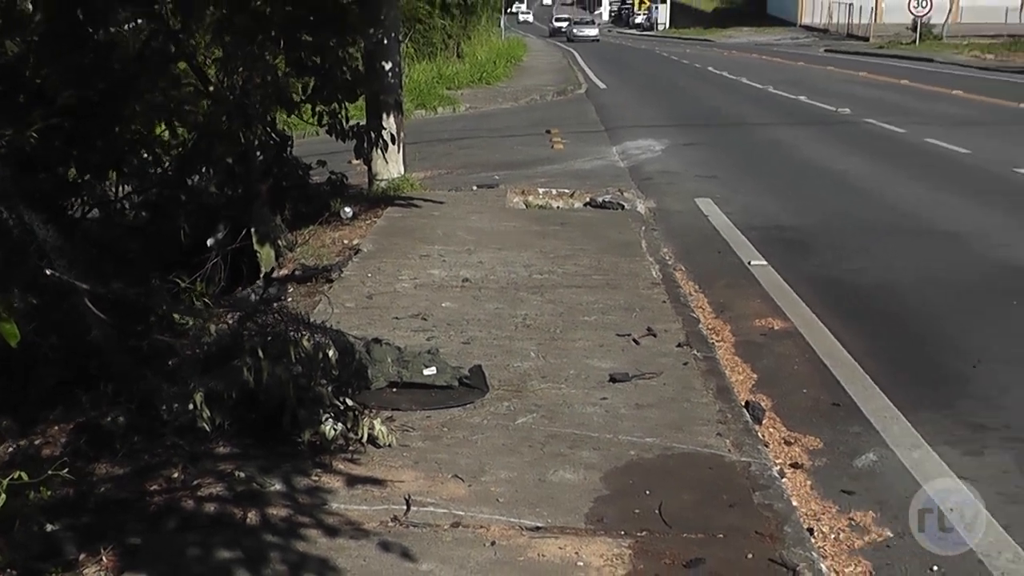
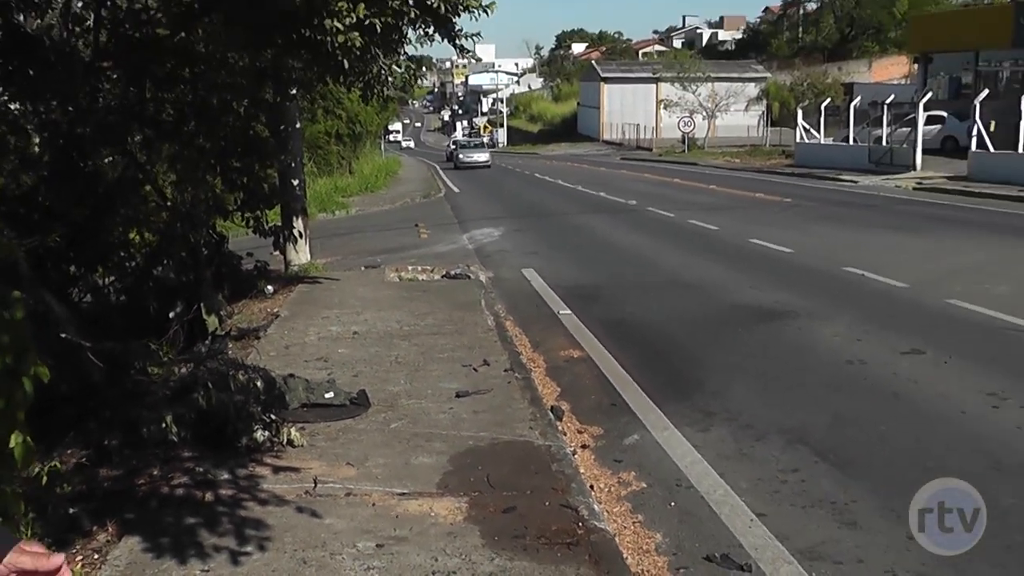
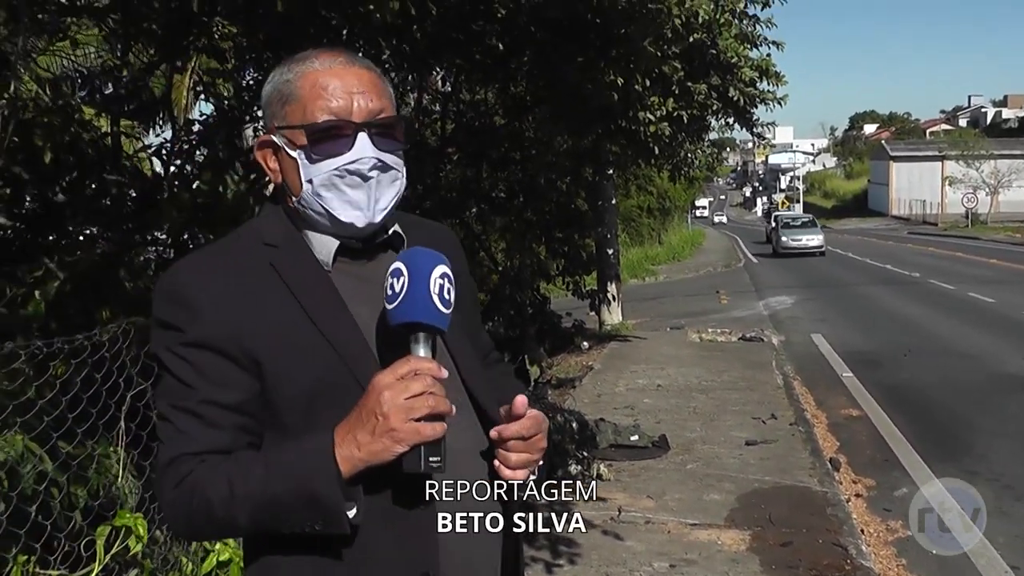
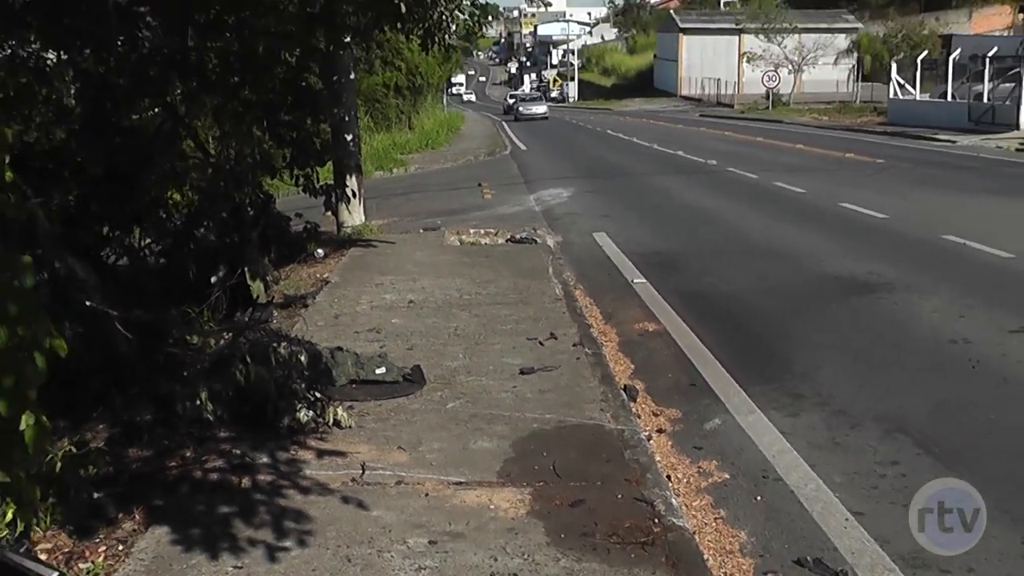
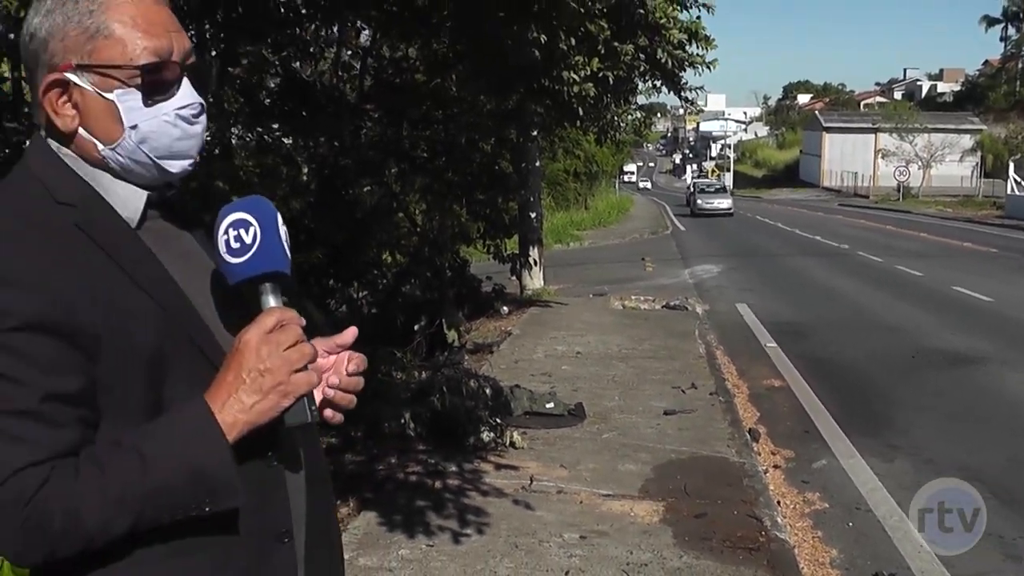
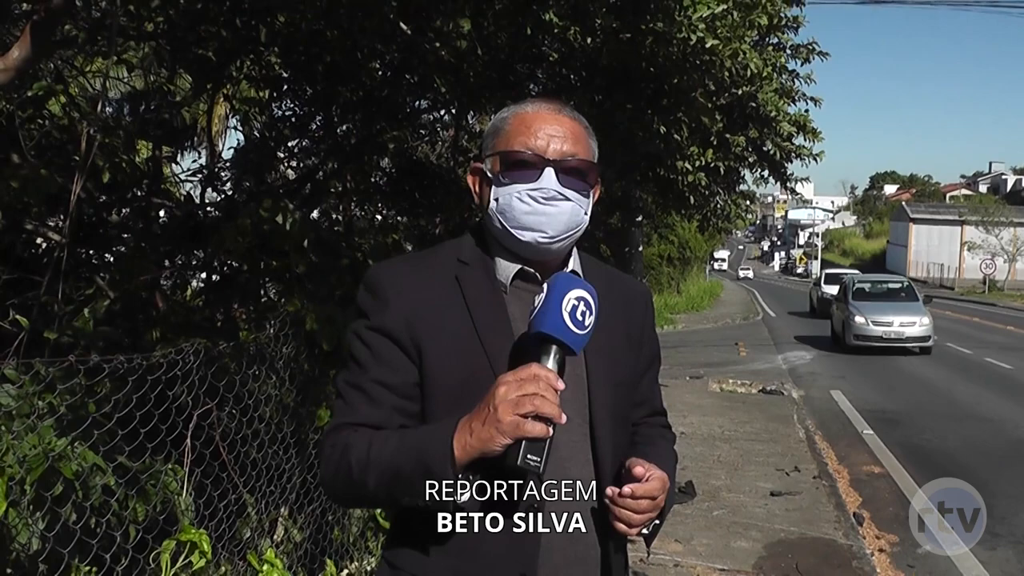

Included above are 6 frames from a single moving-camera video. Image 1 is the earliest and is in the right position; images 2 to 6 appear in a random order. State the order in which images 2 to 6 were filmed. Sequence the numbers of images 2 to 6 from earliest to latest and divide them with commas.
4, 2, 5, 3, 6
